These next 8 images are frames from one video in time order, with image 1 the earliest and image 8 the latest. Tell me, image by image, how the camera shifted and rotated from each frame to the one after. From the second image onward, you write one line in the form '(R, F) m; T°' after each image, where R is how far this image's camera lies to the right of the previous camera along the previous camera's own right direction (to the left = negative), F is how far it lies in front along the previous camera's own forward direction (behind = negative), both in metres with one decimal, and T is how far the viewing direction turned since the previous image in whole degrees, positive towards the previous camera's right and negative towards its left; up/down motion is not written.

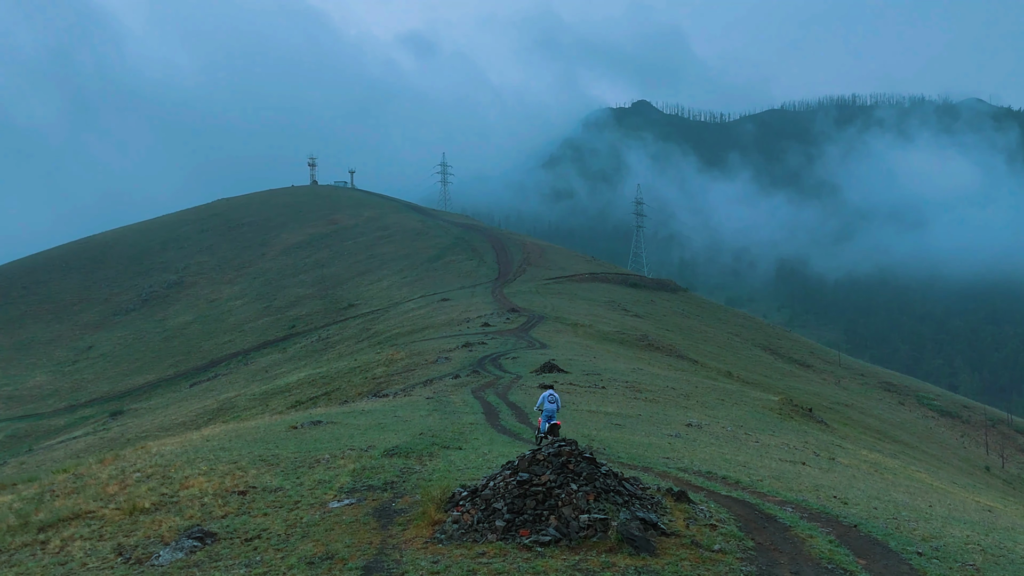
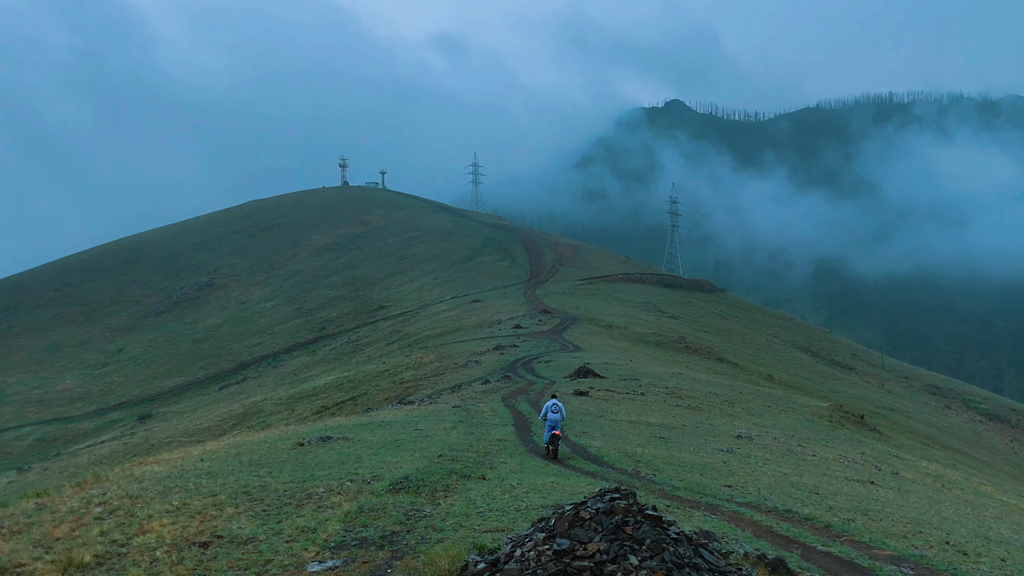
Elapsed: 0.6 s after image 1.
(0.0, +1.7) m; -3°
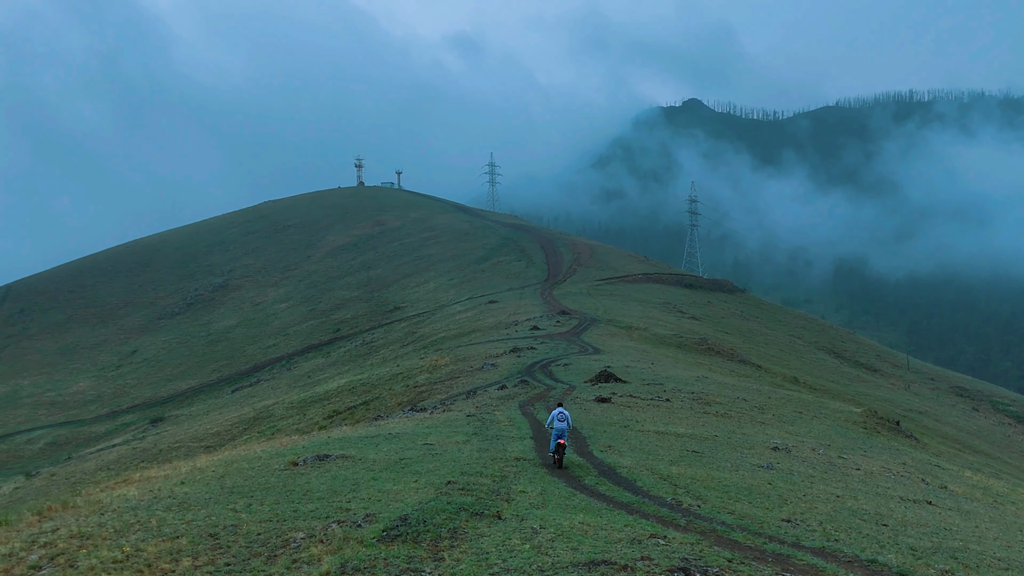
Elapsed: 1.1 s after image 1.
(0.0, +1.4) m; -1°
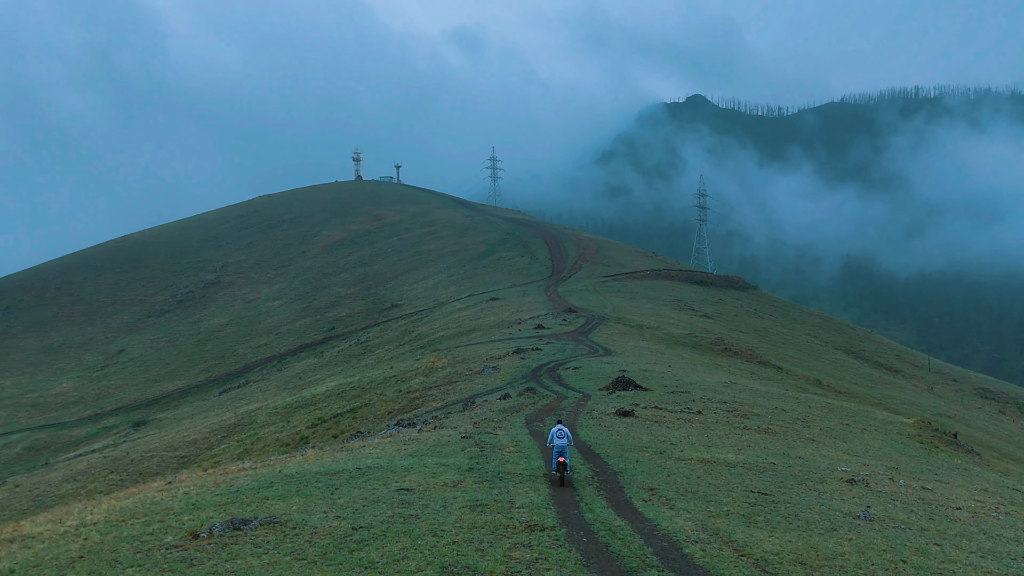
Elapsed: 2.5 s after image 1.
(-0.1, +3.9) m; 0°
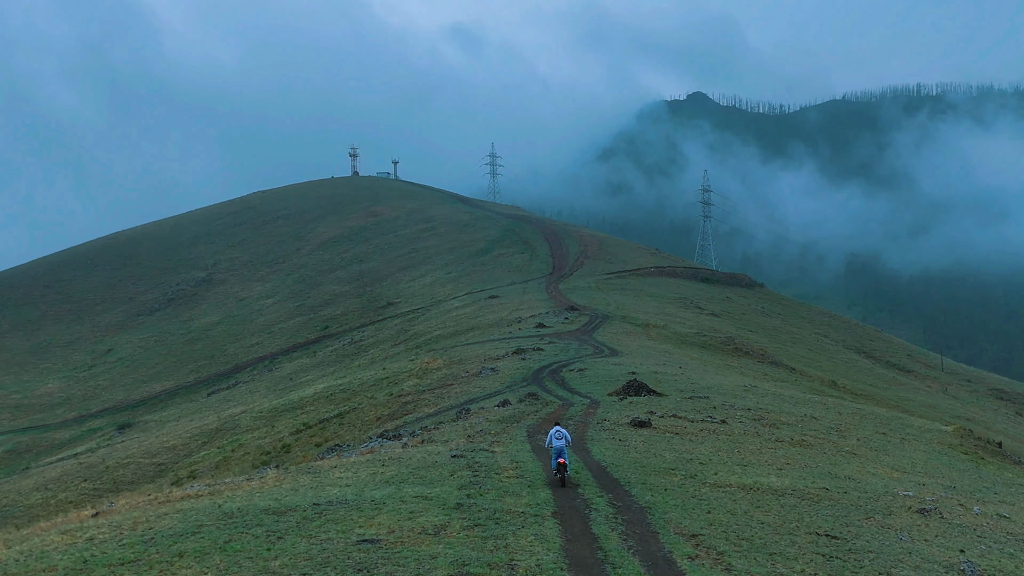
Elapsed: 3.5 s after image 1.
(0.0, +2.6) m; 0°
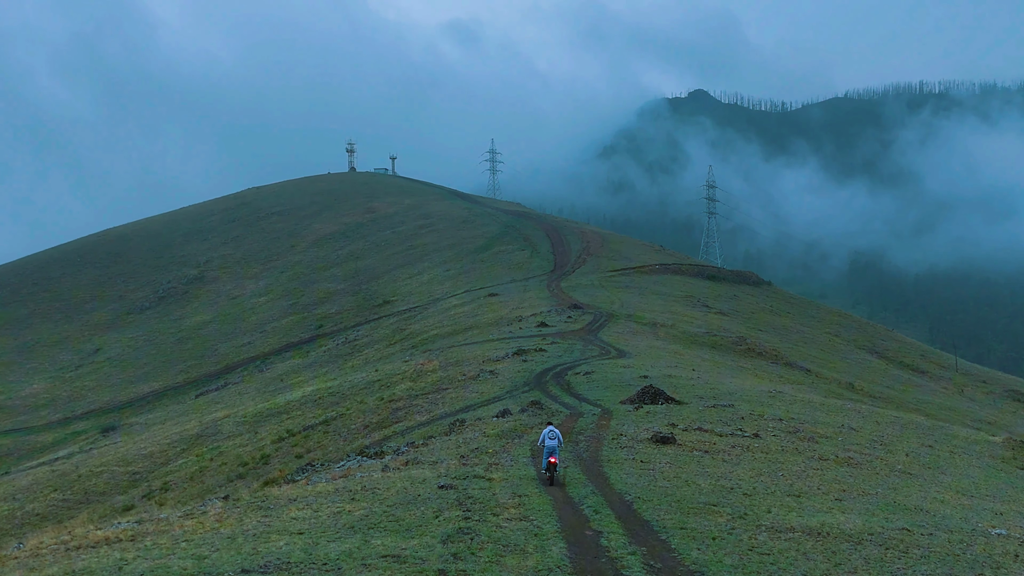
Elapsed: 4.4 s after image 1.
(0.0, +2.6) m; 0°
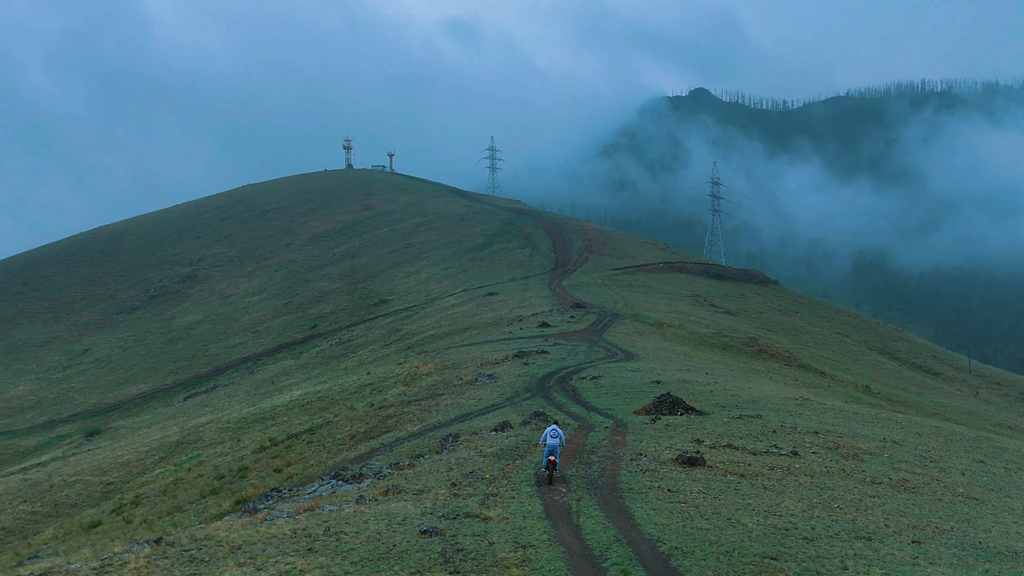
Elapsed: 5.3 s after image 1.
(0.0, +2.3) m; 0°
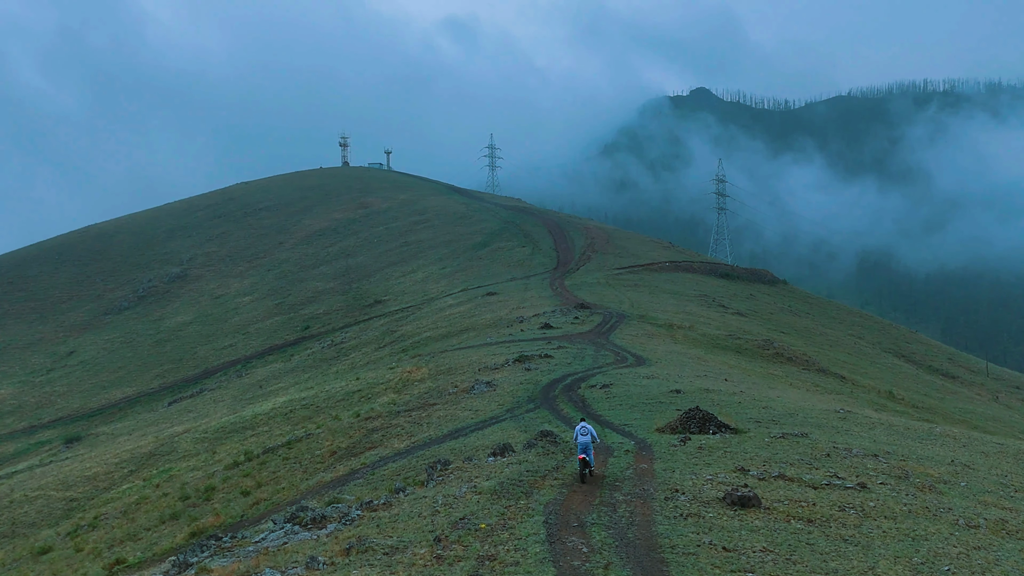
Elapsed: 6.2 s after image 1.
(-0.1, +2.9) m; 0°
